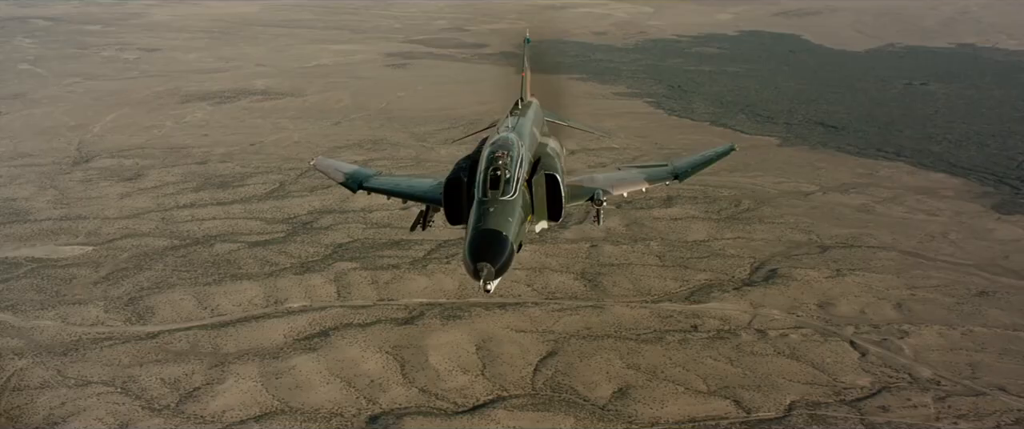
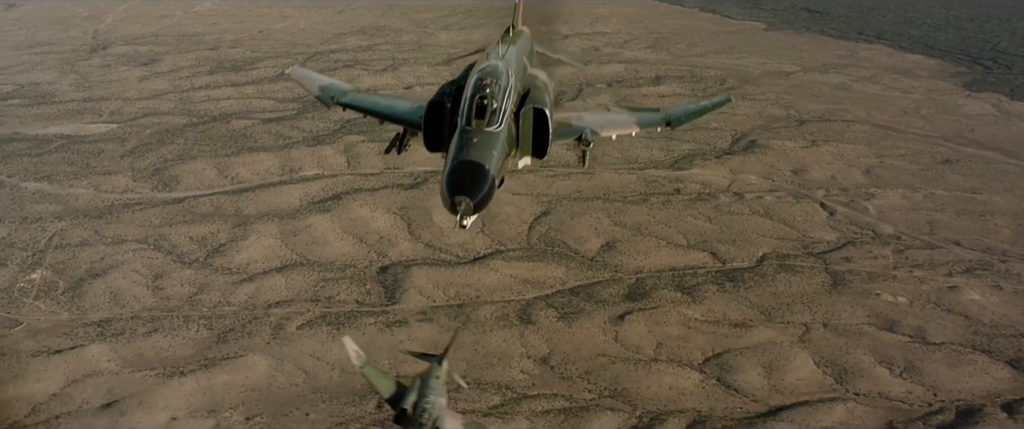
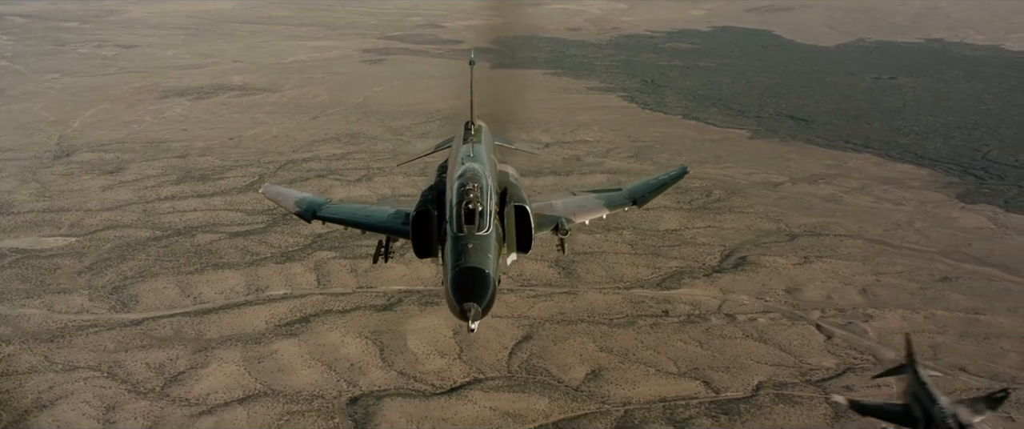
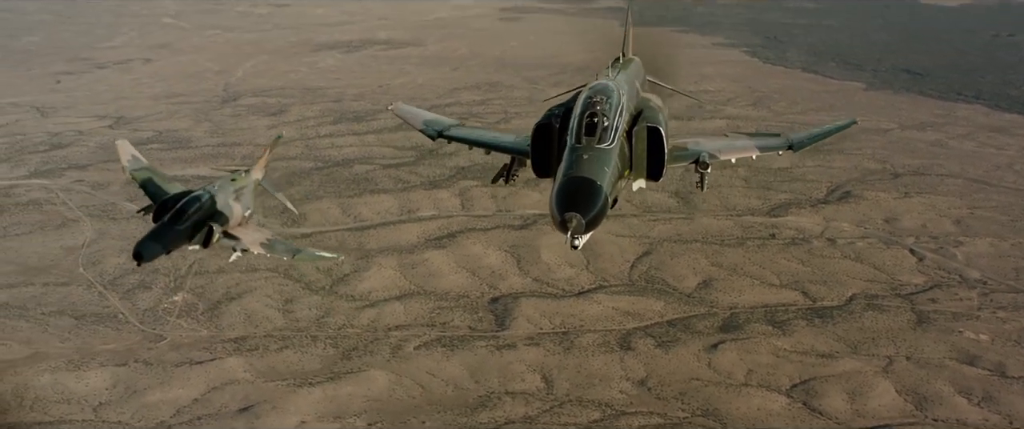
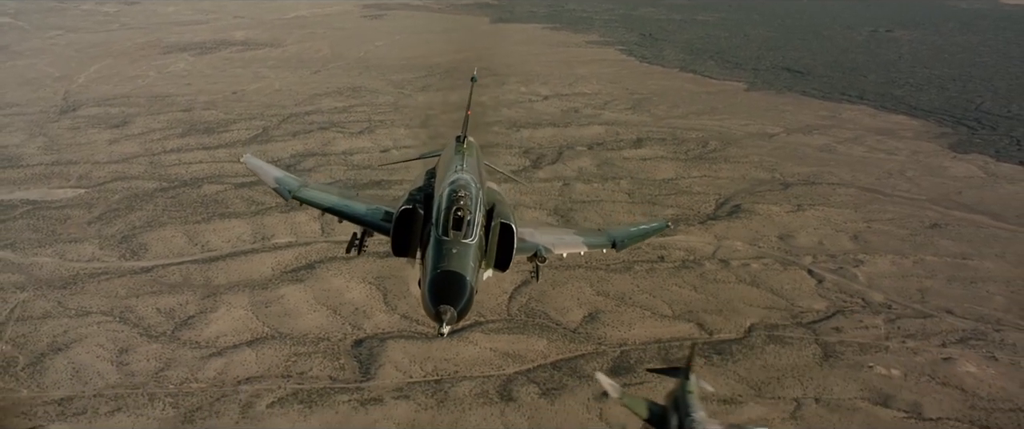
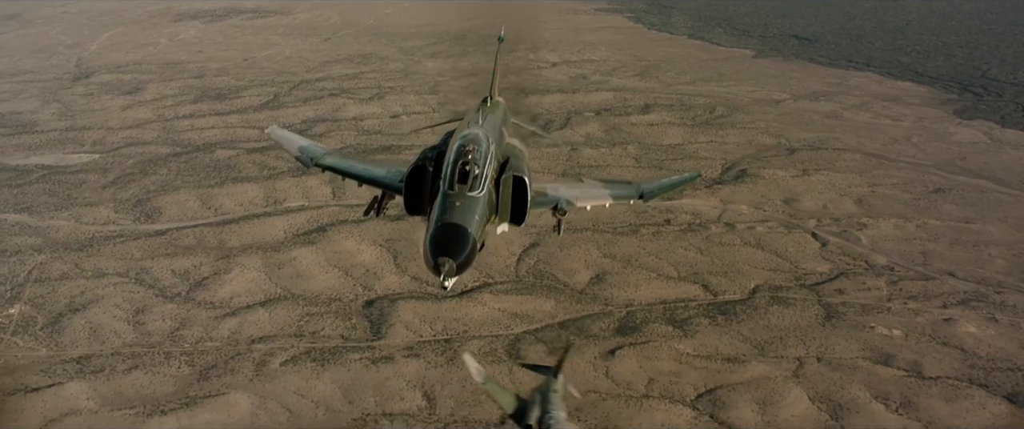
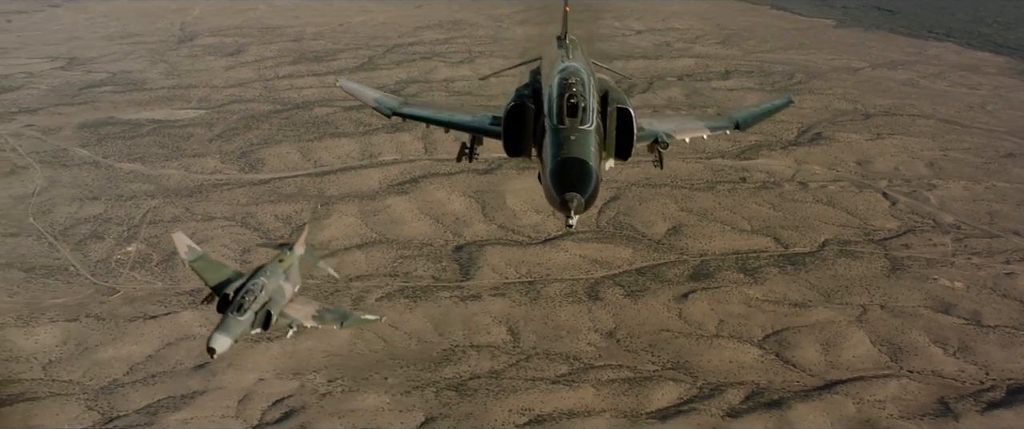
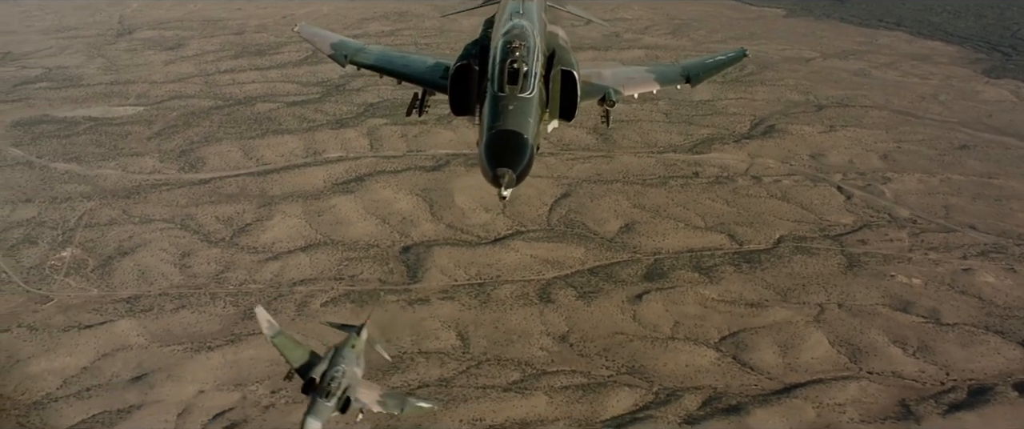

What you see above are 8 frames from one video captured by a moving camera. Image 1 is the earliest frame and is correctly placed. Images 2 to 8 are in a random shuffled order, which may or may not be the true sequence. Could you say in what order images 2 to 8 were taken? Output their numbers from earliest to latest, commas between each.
3, 5, 6, 2, 8, 7, 4
